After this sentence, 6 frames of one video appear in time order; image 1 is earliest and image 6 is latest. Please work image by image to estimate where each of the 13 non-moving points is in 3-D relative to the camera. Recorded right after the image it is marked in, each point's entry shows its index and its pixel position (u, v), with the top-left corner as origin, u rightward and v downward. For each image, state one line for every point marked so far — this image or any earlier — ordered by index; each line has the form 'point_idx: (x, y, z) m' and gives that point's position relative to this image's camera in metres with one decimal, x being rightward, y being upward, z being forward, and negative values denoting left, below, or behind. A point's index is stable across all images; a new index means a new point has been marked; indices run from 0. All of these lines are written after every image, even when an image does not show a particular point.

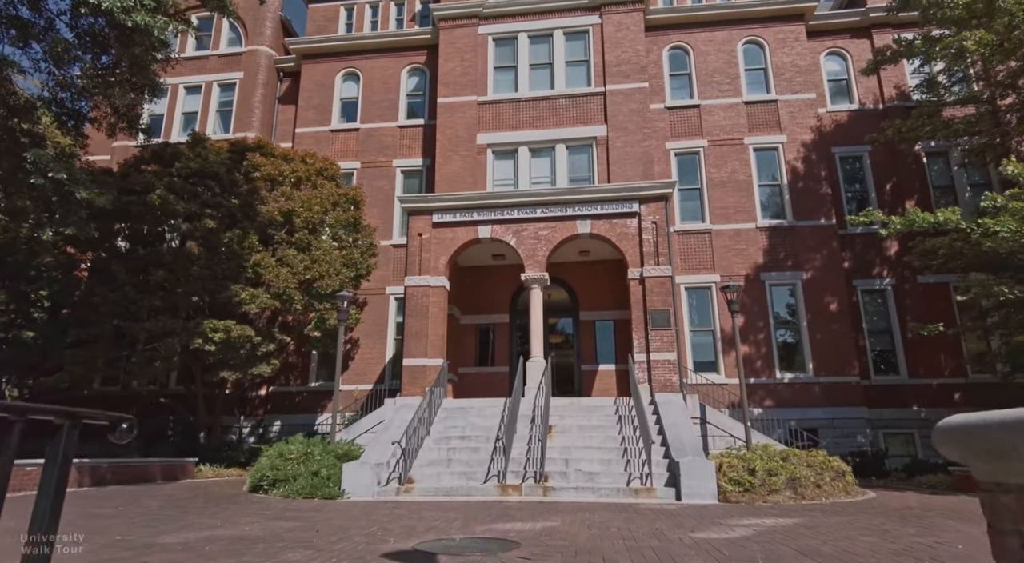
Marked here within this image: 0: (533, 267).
0: (+0.5, +0.3, +13.9) m
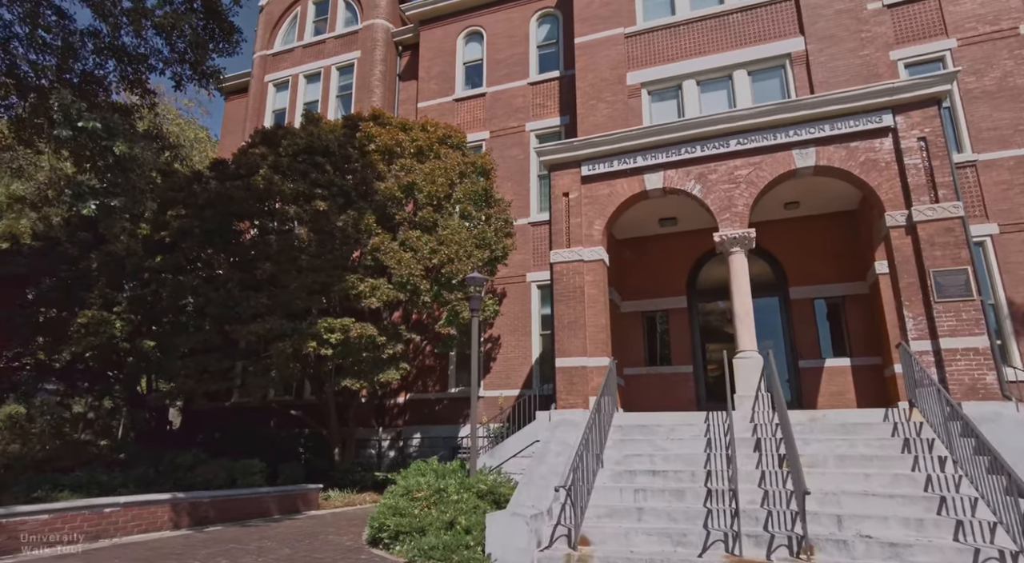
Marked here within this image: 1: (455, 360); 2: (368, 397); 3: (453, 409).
0: (+3.6, +1.0, +9.9) m
1: (-1.6, -2.1, +15.8) m
2: (-3.7, -2.9, +15.1) m
3: (-1.5, -3.3, +15.4) m
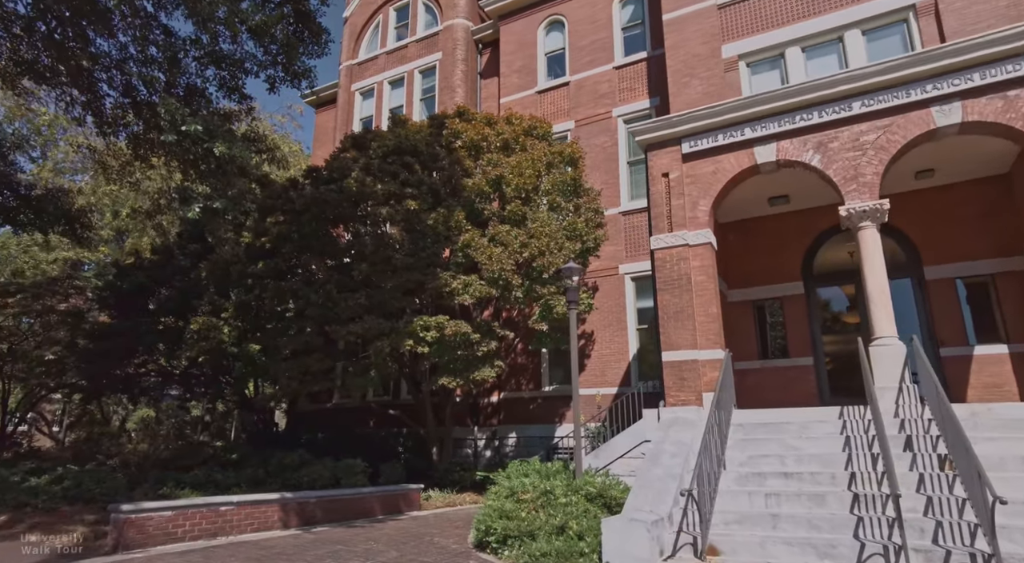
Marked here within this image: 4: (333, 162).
0: (+5.1, +1.3, +8.8) m
1: (+0.9, -1.9, +15.4) m
2: (-1.3, -2.9, +15.0) m
3: (+0.9, -3.2, +14.9) m
4: (-4.1, +2.7, +13.5) m
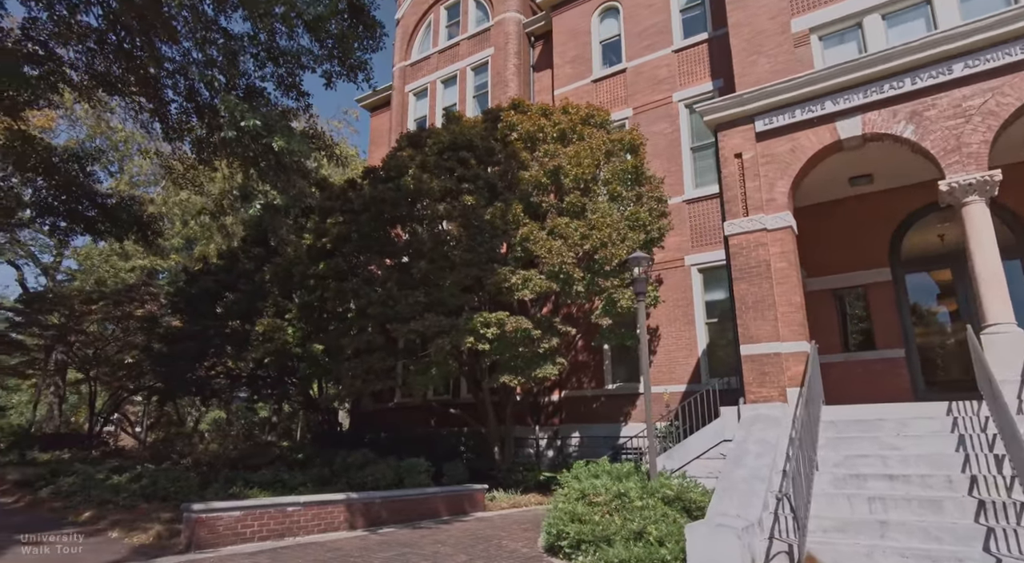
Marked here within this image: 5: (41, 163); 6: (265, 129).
0: (+6.0, +1.5, +7.9) m
1: (+2.5, -1.8, +14.8) m
2: (+0.3, -2.8, +14.6) m
3: (+2.5, -3.0, +14.4) m
4: (-2.8, +2.7, +13.4) m
5: (-9.2, +2.3, +11.7) m
6: (-3.4, +2.1, +8.3) m
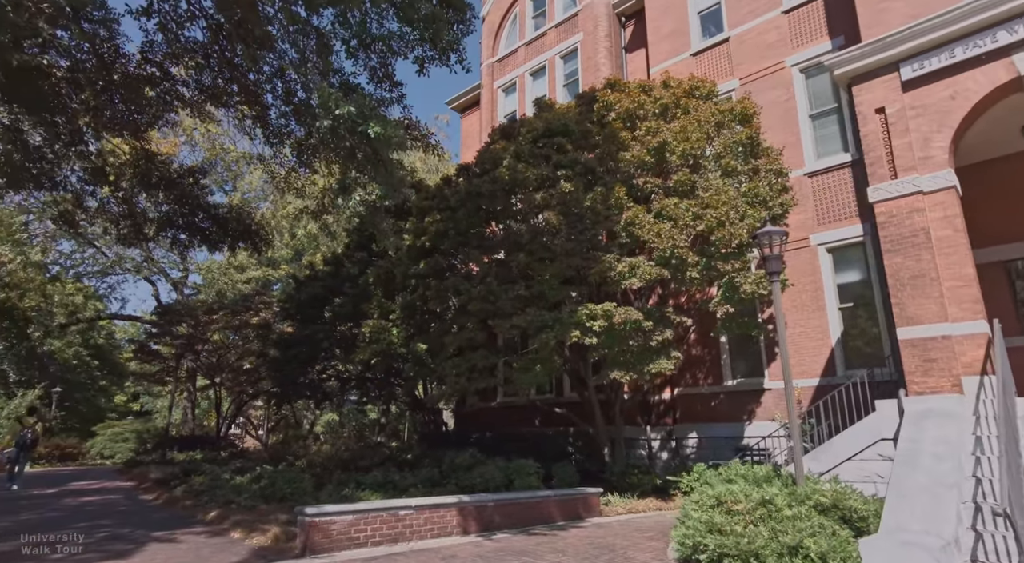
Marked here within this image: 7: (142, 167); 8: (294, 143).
0: (+7.2, +2.0, +6.2) m
1: (+5.0, -1.5, +13.6) m
2: (+2.8, -2.6, +13.8) m
3: (+4.9, -2.7, +13.2) m
4: (-0.6, +2.8, +13.0) m
5: (-7.3, +2.1, +12.4) m
6: (-2.1, +2.1, +8.1) m
7: (-7.7, +2.4, +12.3) m
8: (-3.9, +2.5, +10.6) m
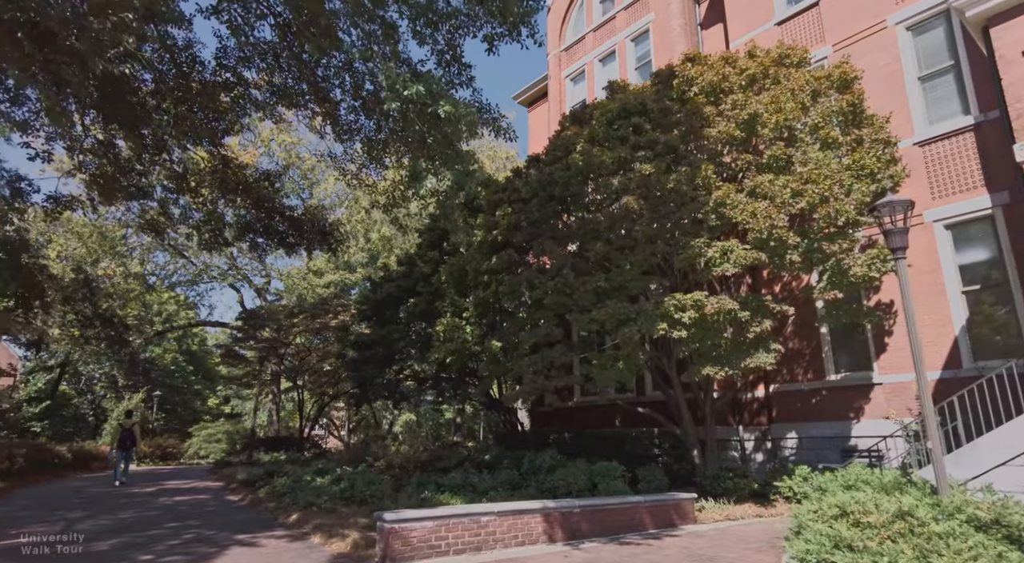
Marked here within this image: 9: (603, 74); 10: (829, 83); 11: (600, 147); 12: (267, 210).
0: (+7.9, +2.3, +4.8) m
1: (+6.6, -1.2, +12.4) m
2: (+4.6, -2.3, +12.8) m
3: (+6.6, -2.4, +11.9) m
4: (+0.9, +2.9, +12.4) m
5: (-5.8, +2.1, +12.6) m
6: (-1.1, +2.2, +7.7) m
7: (-6.2, +2.3, +12.6) m
8: (-2.6, +2.5, +10.5) m
9: (+3.0, +6.9, +19.8) m
10: (+5.7, +3.6, +10.7) m
11: (+1.7, +2.5, +11.3) m
12: (-5.4, +1.6, +13.0) m
